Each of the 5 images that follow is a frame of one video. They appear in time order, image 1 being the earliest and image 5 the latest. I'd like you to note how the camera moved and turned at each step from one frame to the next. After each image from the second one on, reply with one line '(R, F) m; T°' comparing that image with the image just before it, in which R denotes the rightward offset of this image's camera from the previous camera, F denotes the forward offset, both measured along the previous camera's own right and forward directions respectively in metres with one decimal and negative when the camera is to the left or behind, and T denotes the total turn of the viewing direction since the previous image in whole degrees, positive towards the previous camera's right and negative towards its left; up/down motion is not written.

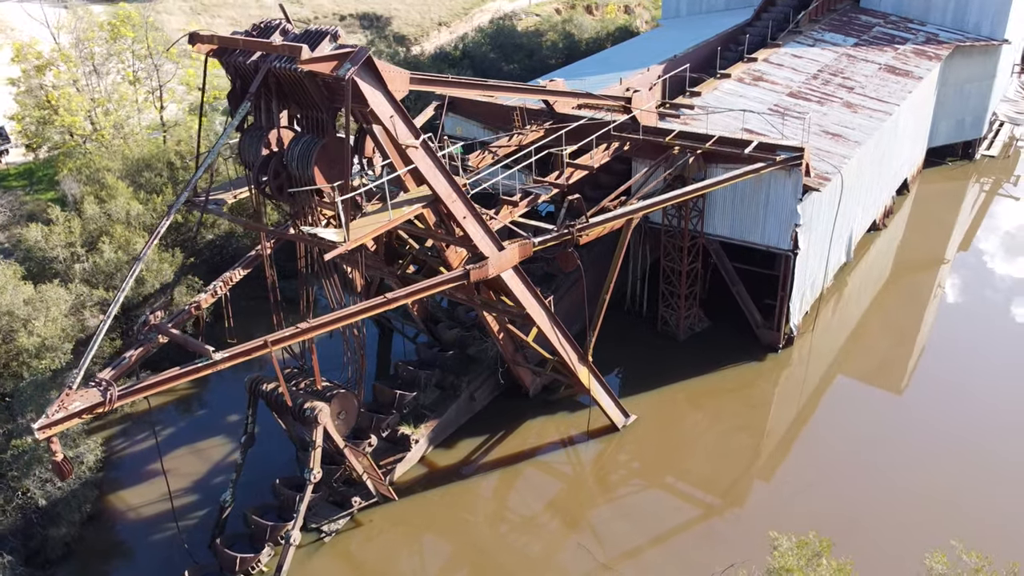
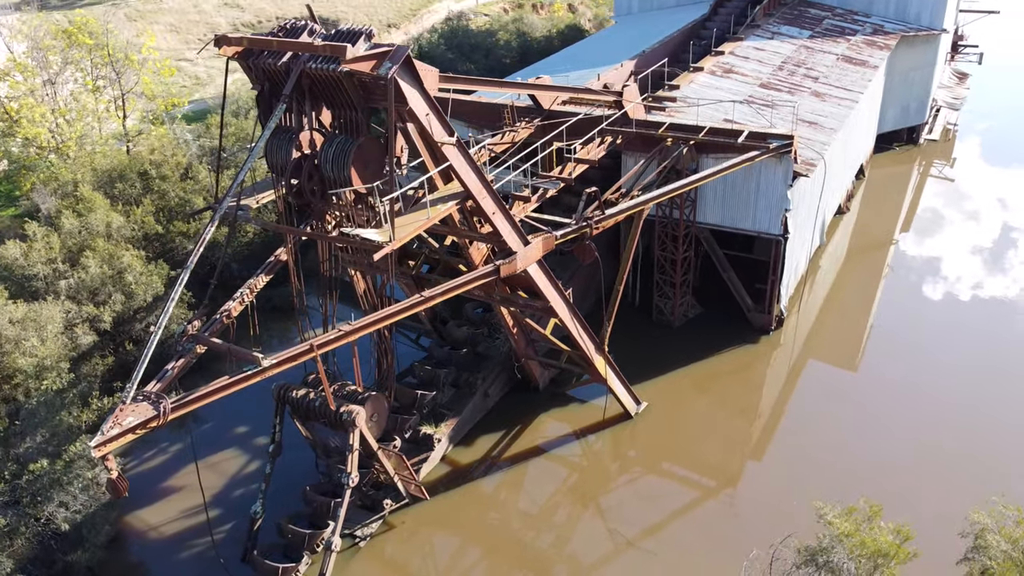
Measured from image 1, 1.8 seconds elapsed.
(-1.2, 0.0) m; +4°
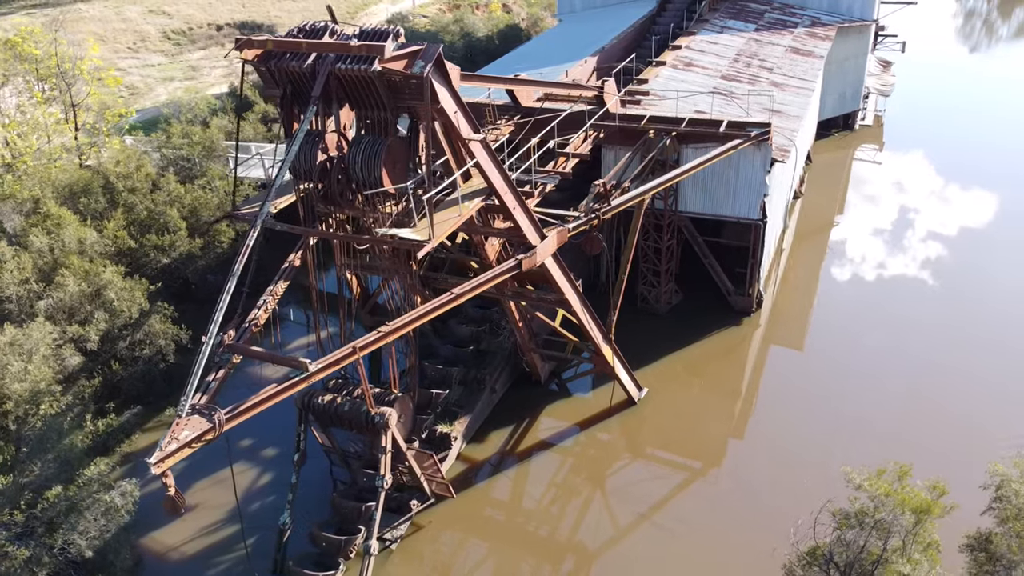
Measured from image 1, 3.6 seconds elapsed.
(-1.2, -0.1) m; +5°
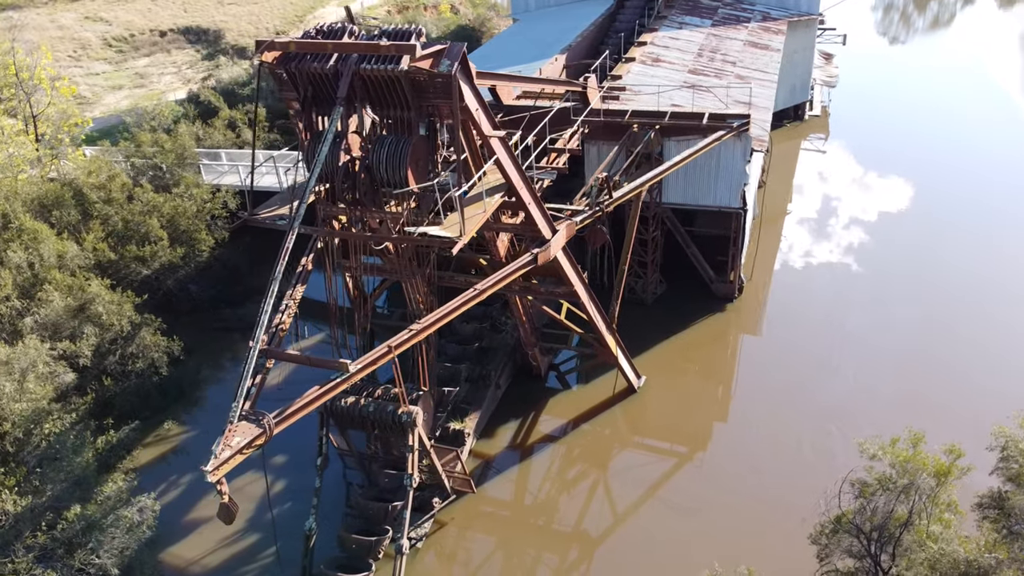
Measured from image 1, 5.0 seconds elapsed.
(-1.0, -0.1) m; +4°
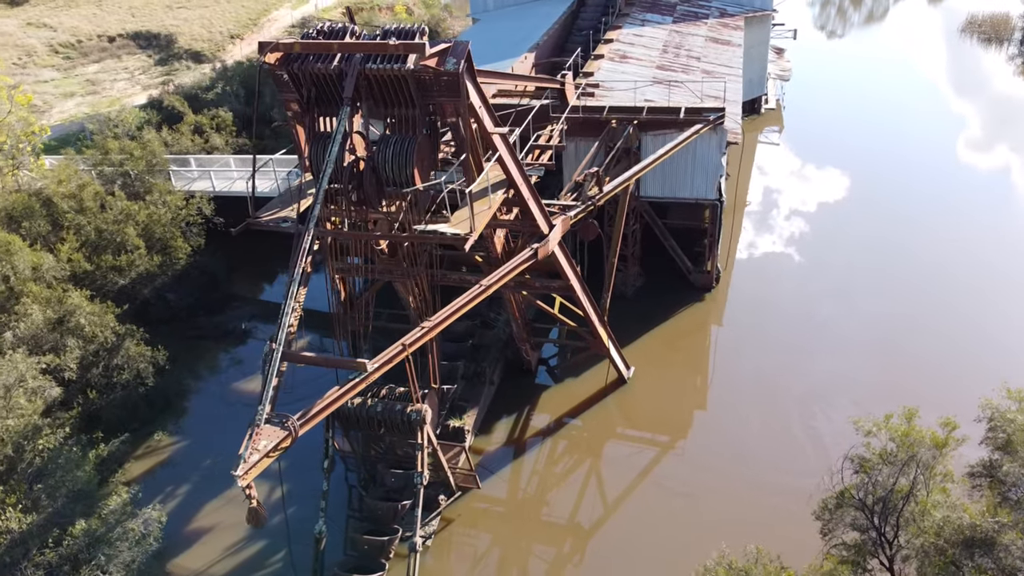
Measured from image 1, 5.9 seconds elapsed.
(-0.6, -0.1) m; +3°
